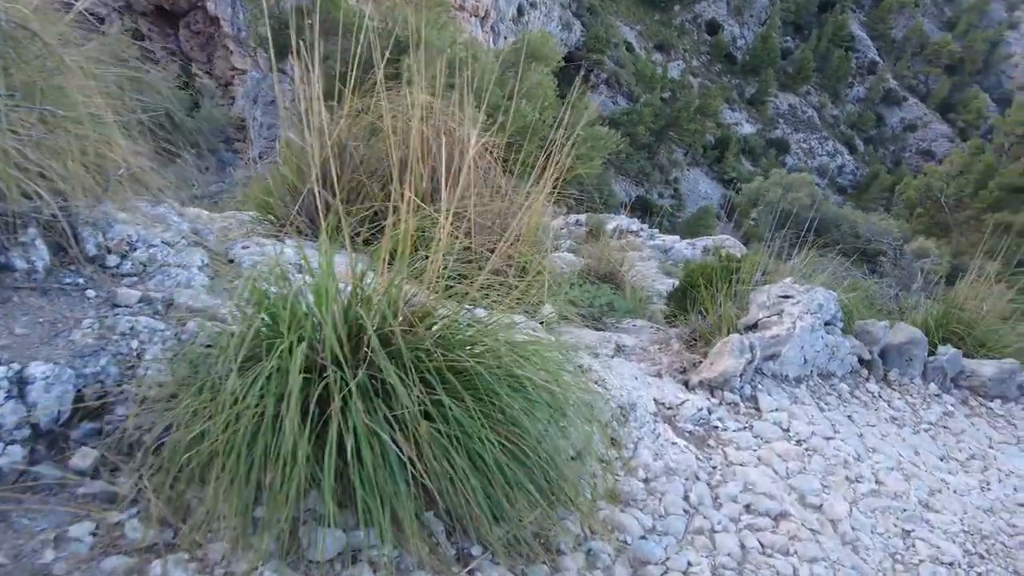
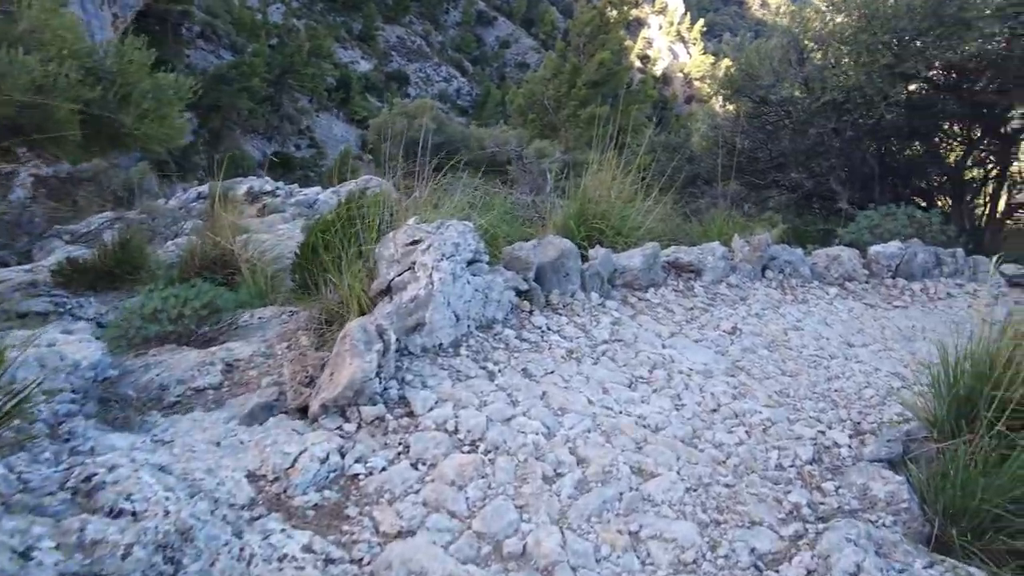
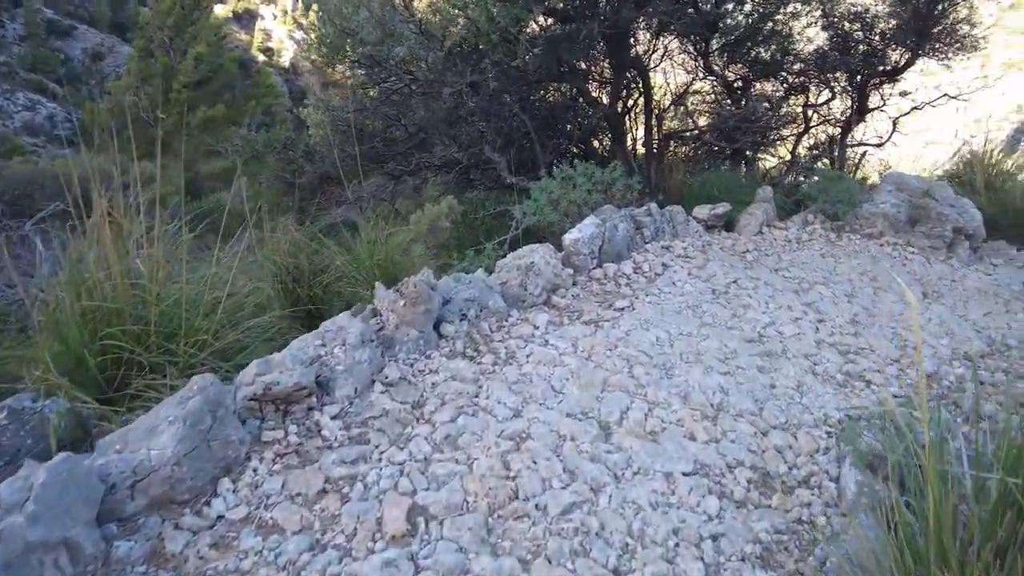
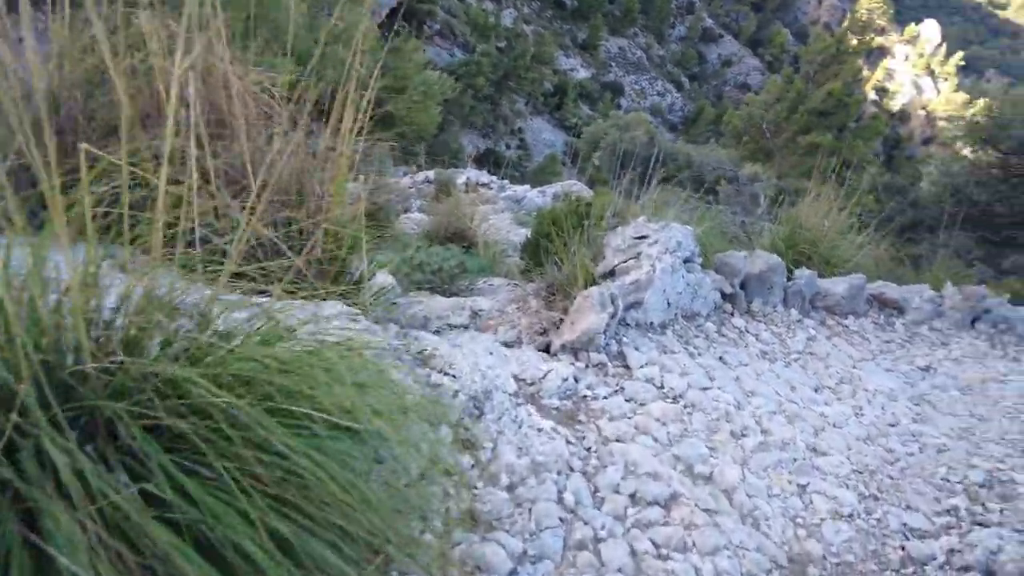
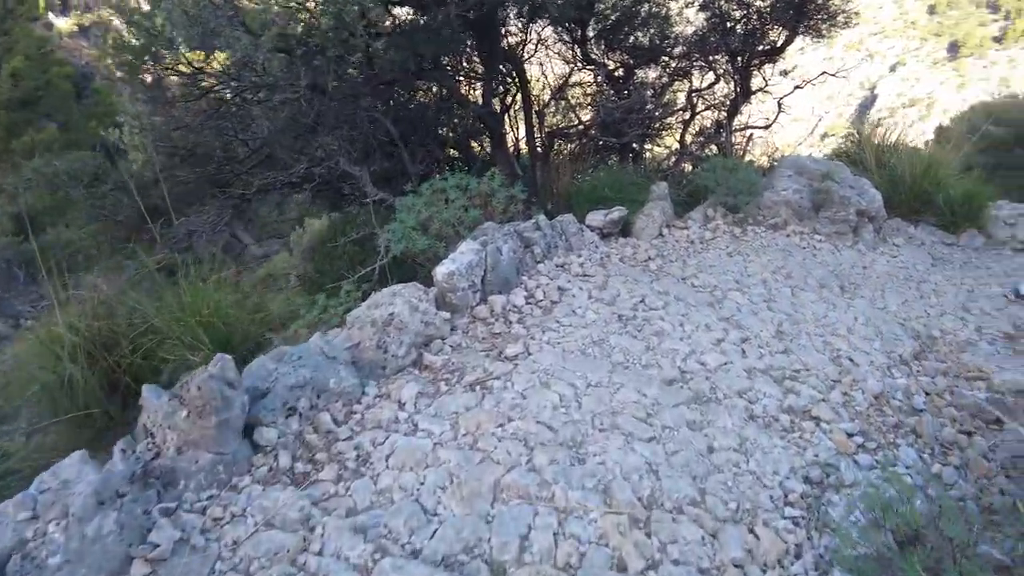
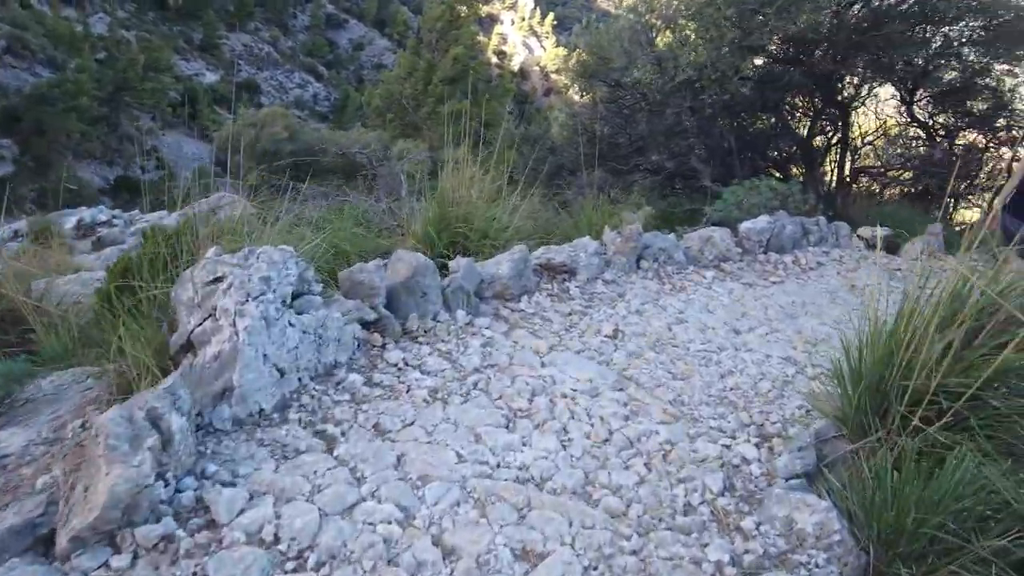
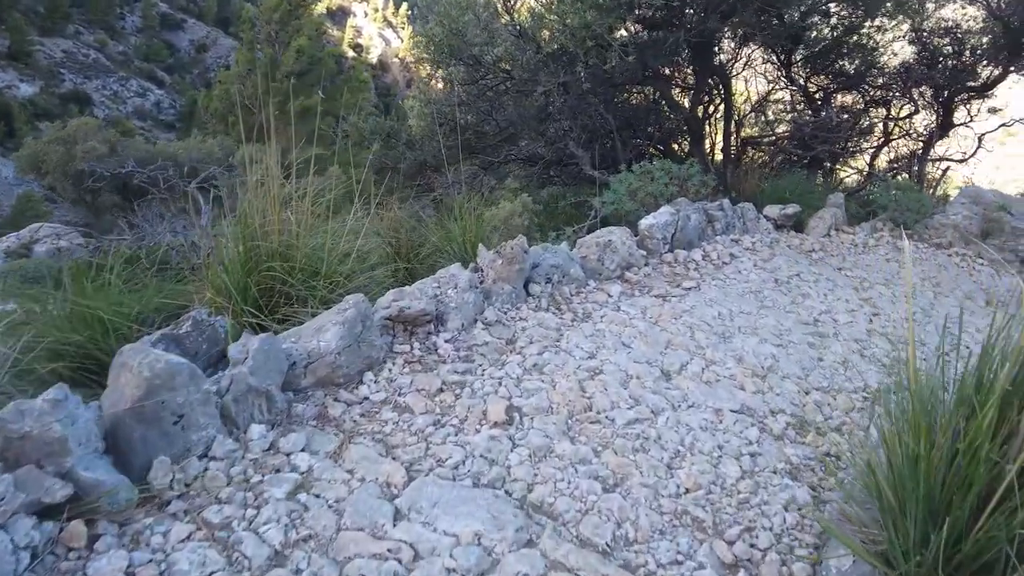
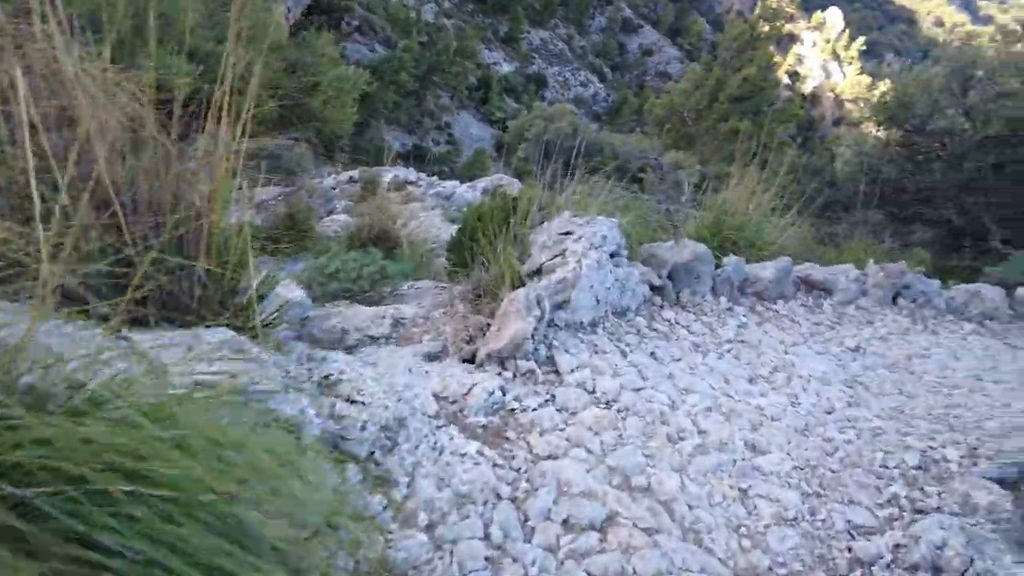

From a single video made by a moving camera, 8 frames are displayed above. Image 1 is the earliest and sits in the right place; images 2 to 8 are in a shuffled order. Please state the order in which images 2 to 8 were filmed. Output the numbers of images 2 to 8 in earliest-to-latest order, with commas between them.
4, 8, 2, 6, 7, 3, 5
